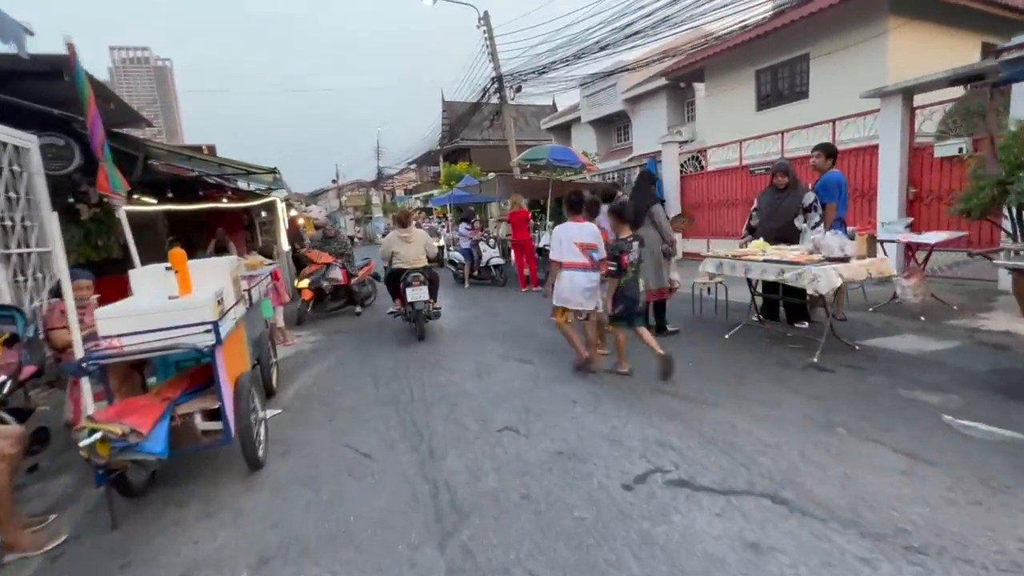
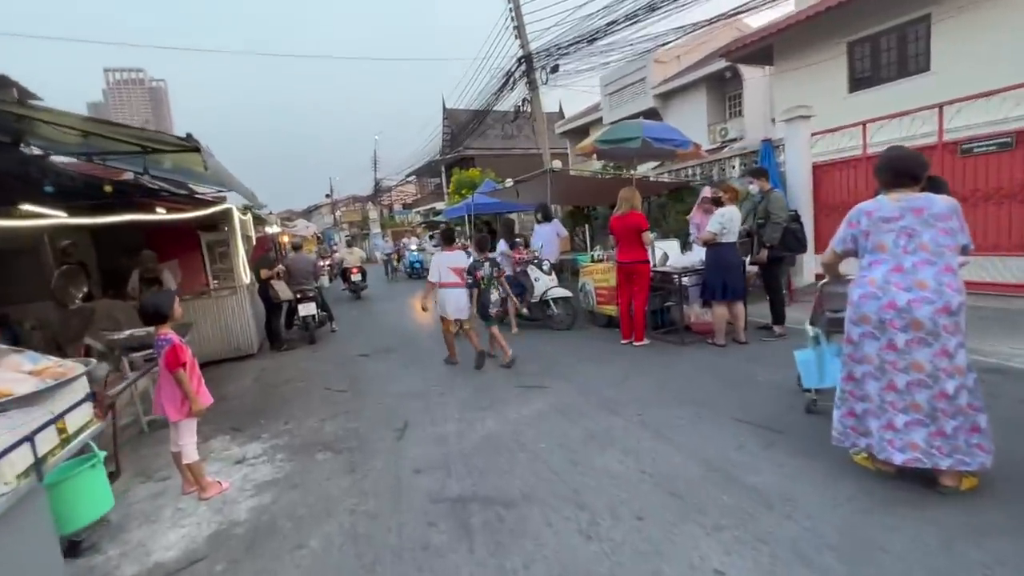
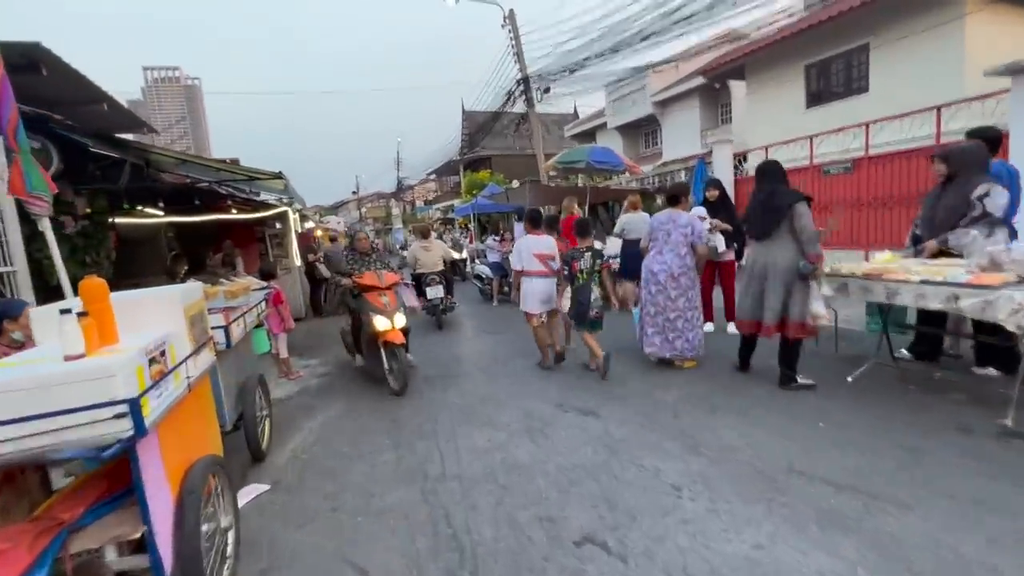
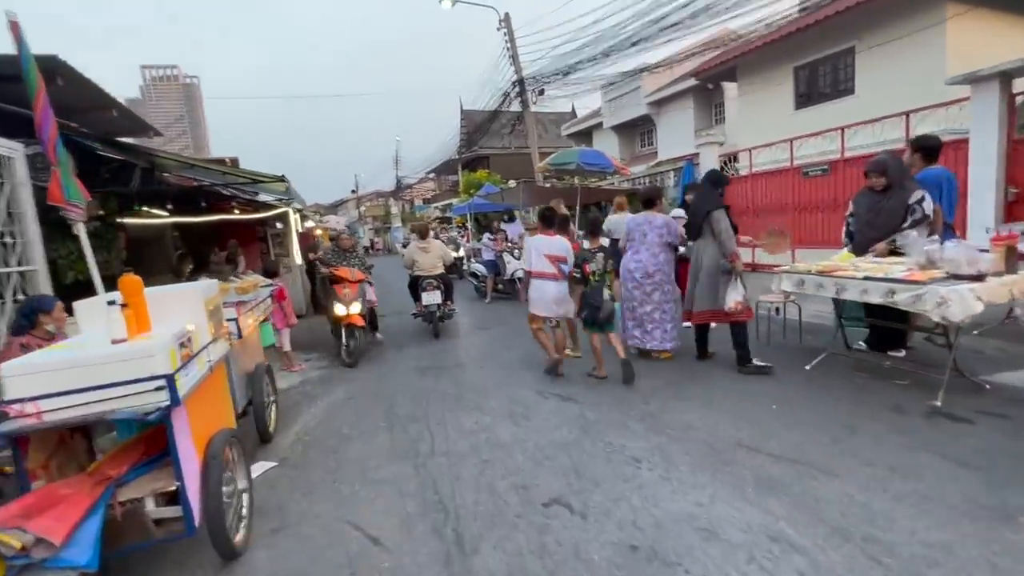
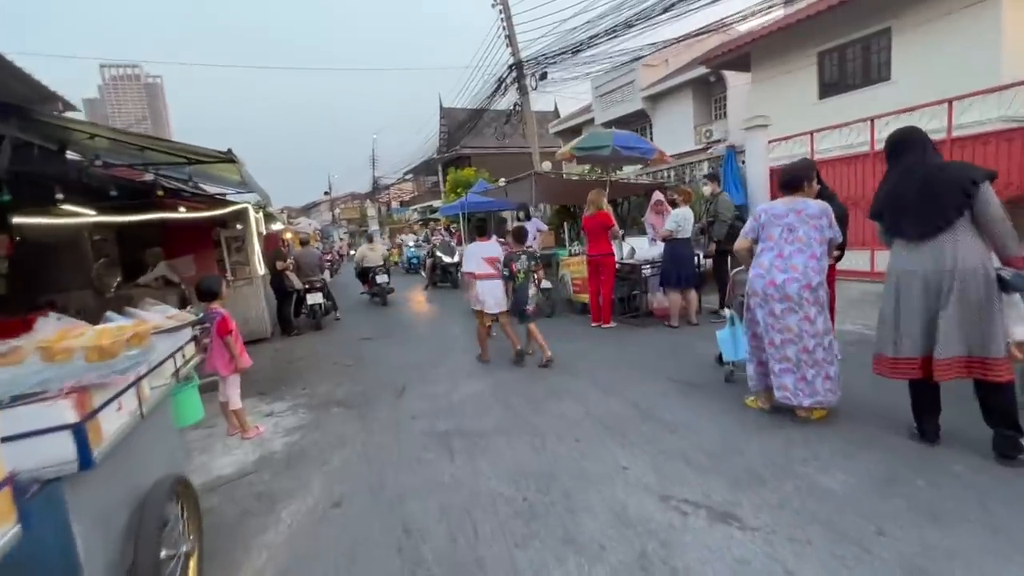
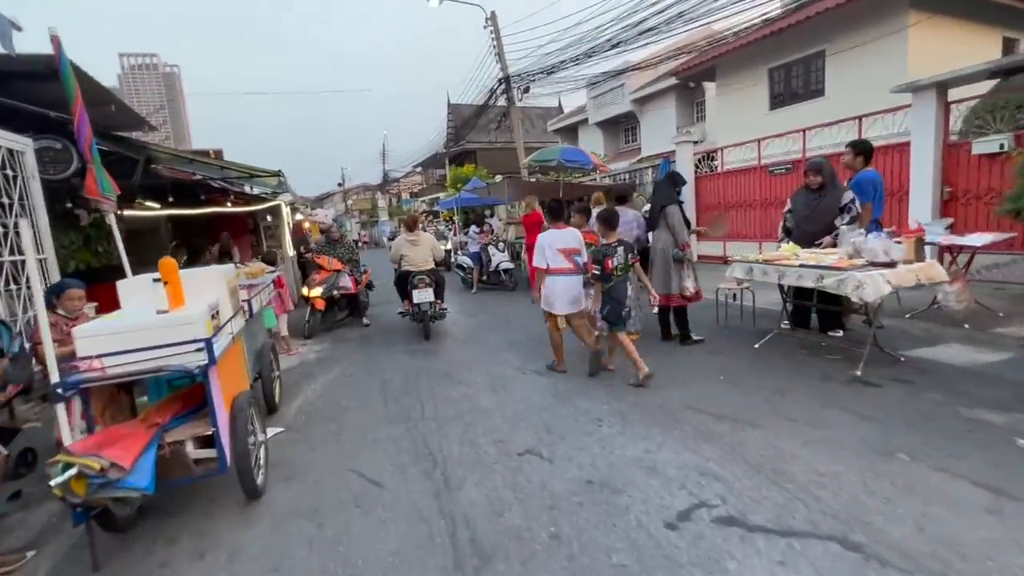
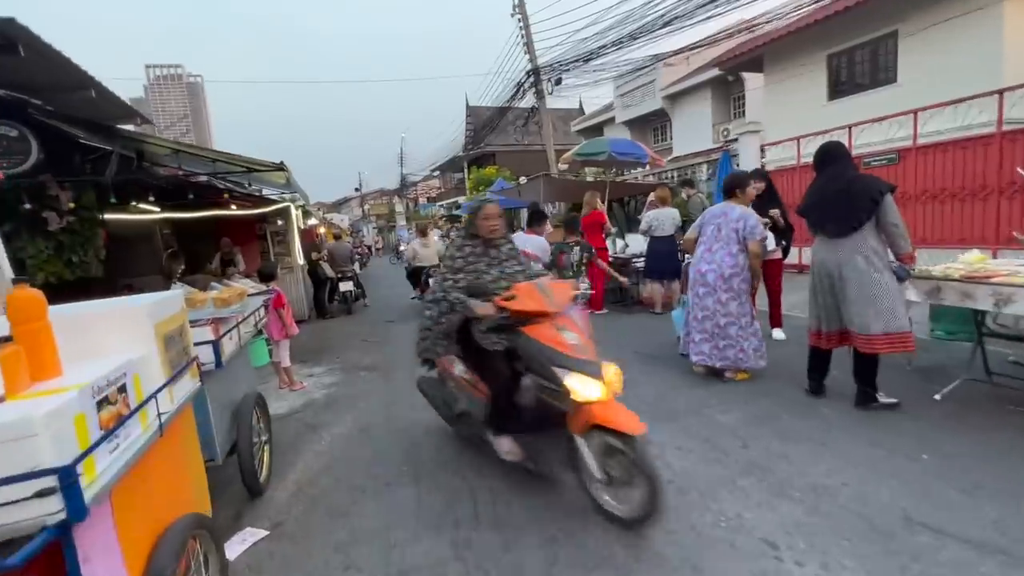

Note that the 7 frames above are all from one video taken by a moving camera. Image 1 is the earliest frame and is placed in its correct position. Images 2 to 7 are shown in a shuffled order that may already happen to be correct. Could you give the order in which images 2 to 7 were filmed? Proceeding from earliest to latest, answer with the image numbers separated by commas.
6, 4, 3, 7, 5, 2
